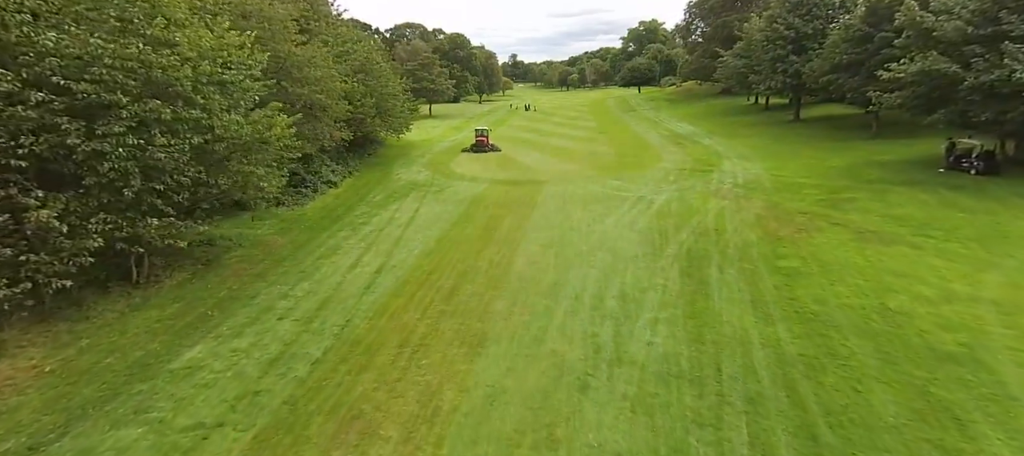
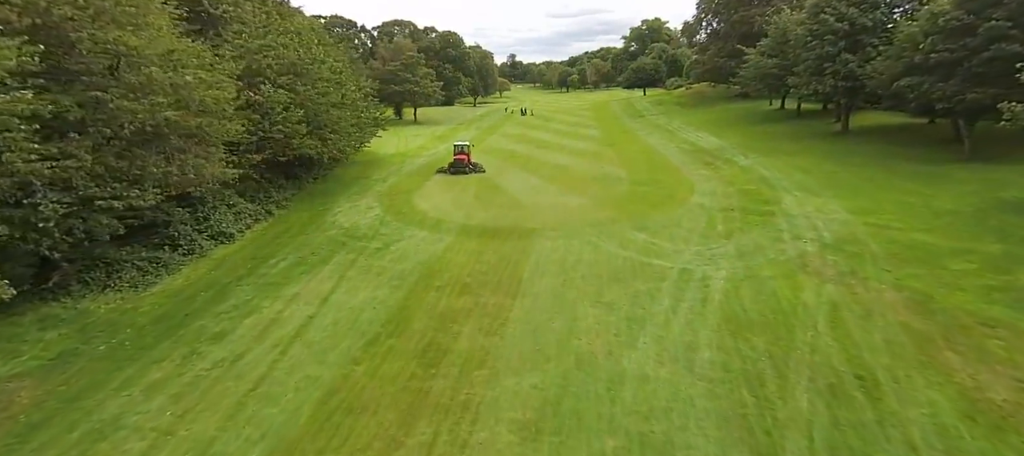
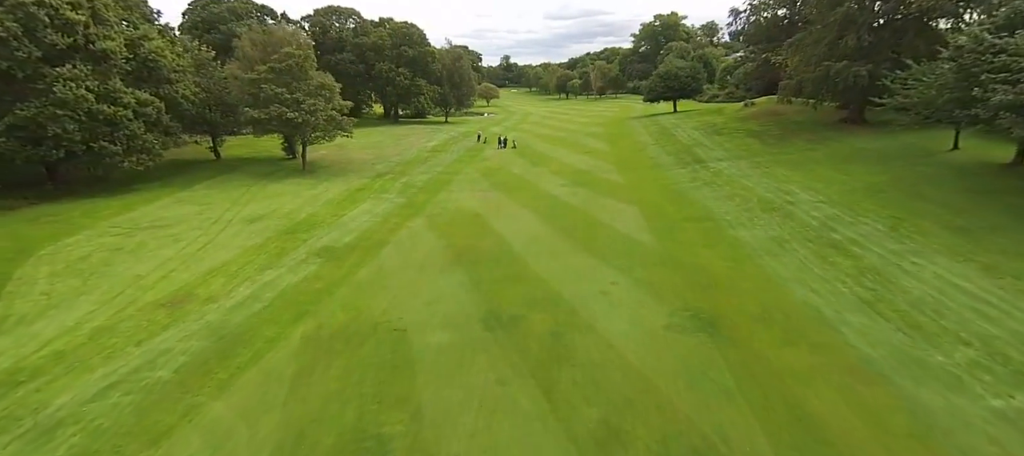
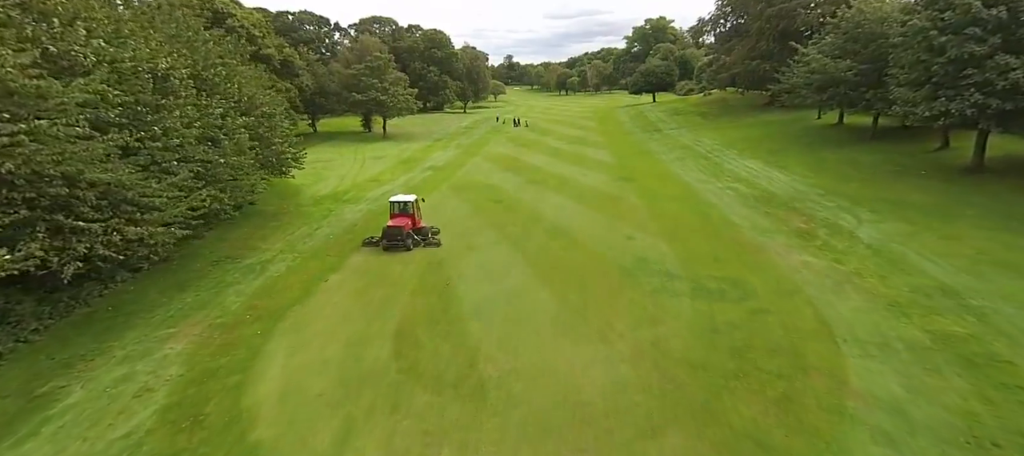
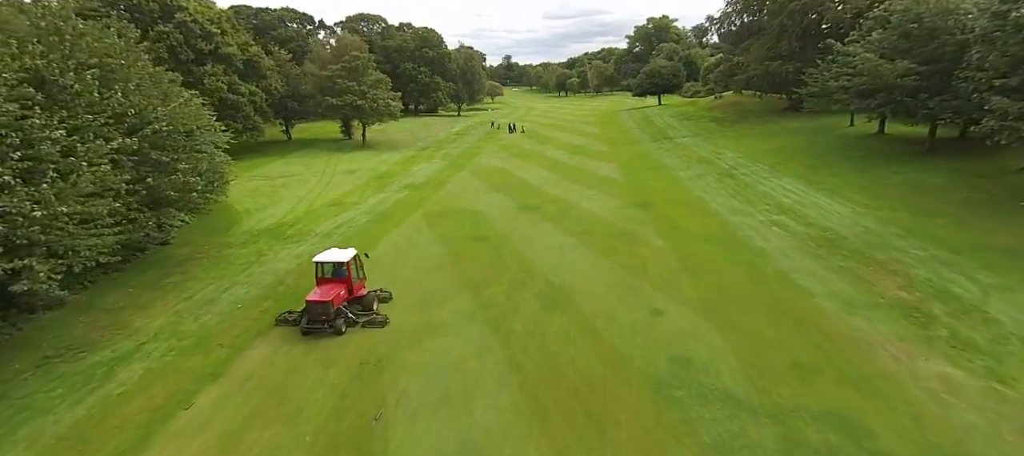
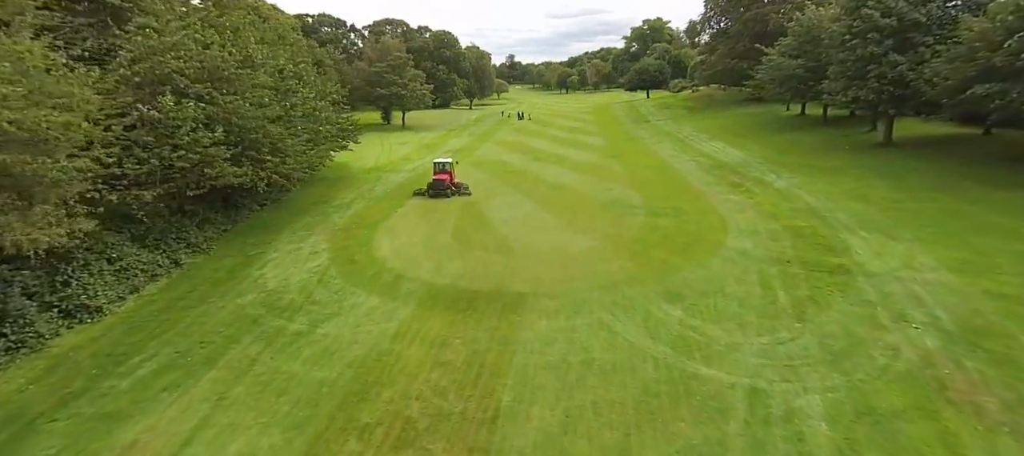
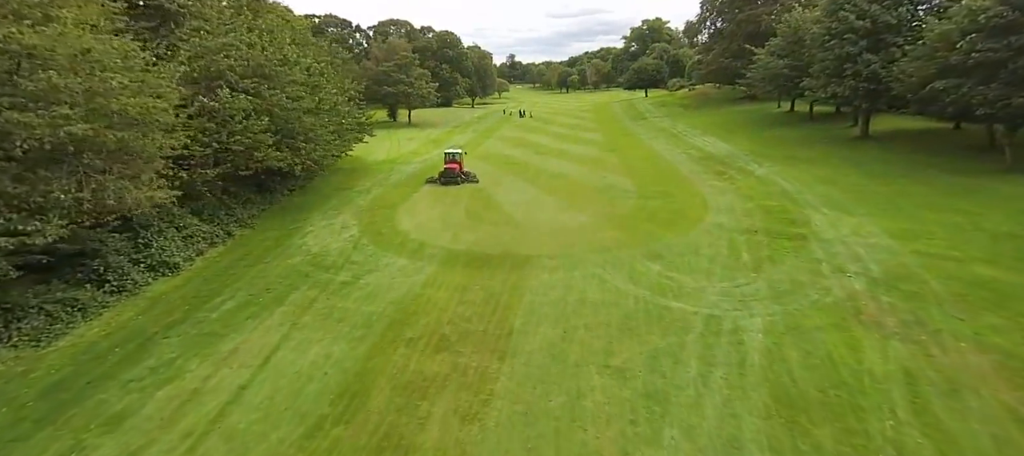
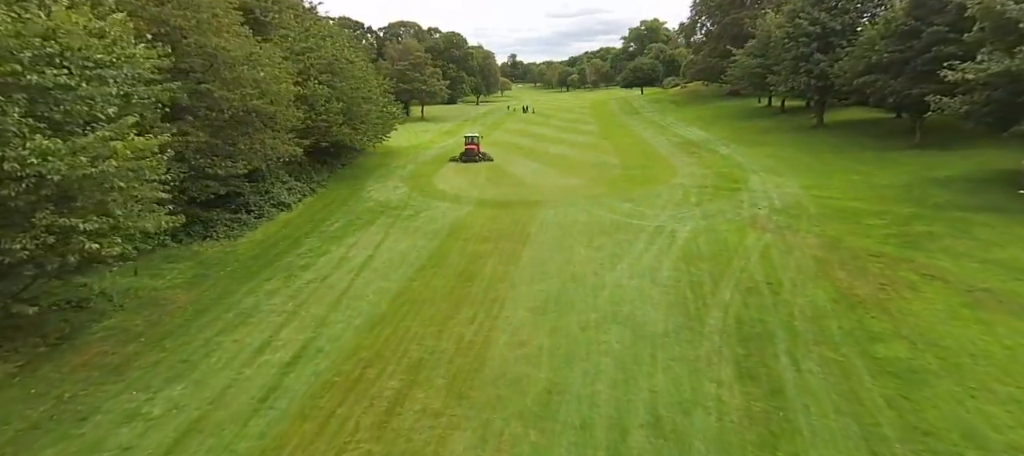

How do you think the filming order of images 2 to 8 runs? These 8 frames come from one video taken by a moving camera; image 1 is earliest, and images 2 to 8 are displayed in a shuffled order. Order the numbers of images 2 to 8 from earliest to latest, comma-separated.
8, 2, 7, 6, 4, 5, 3
